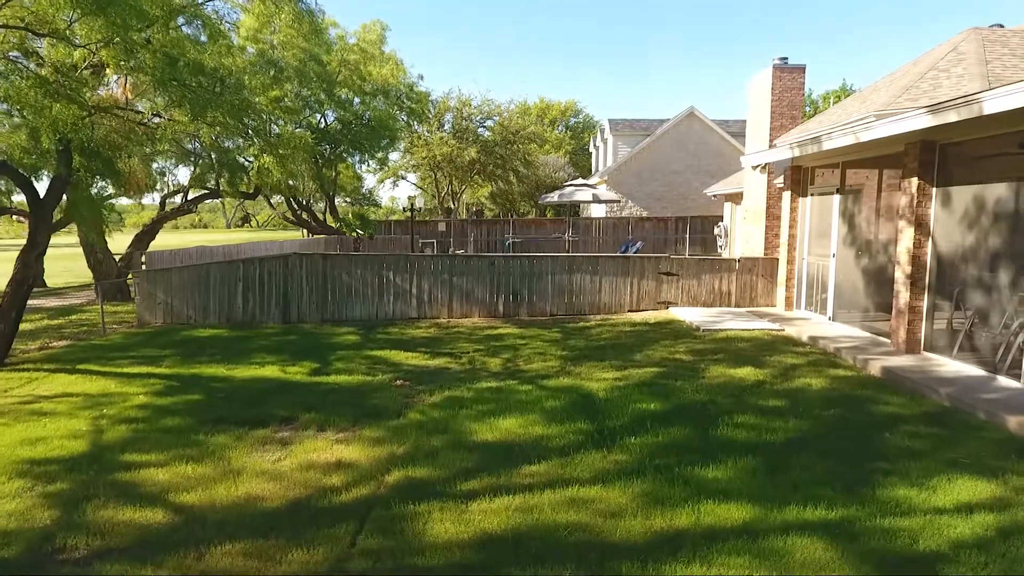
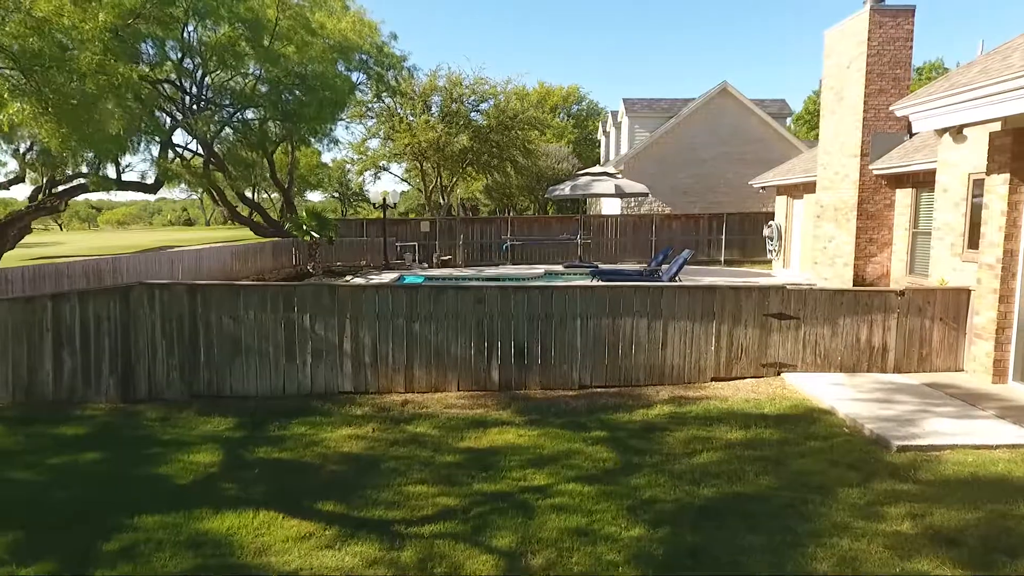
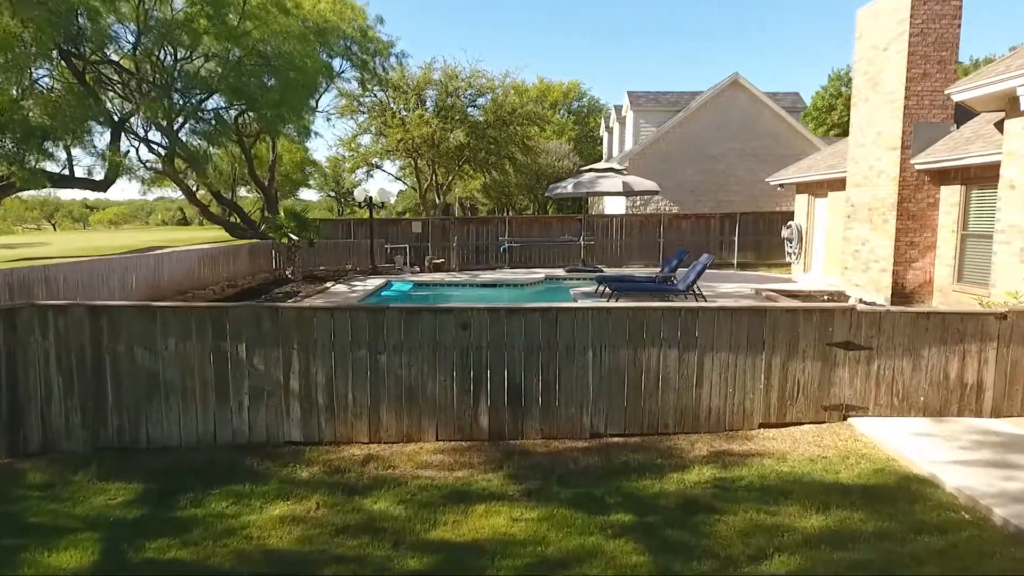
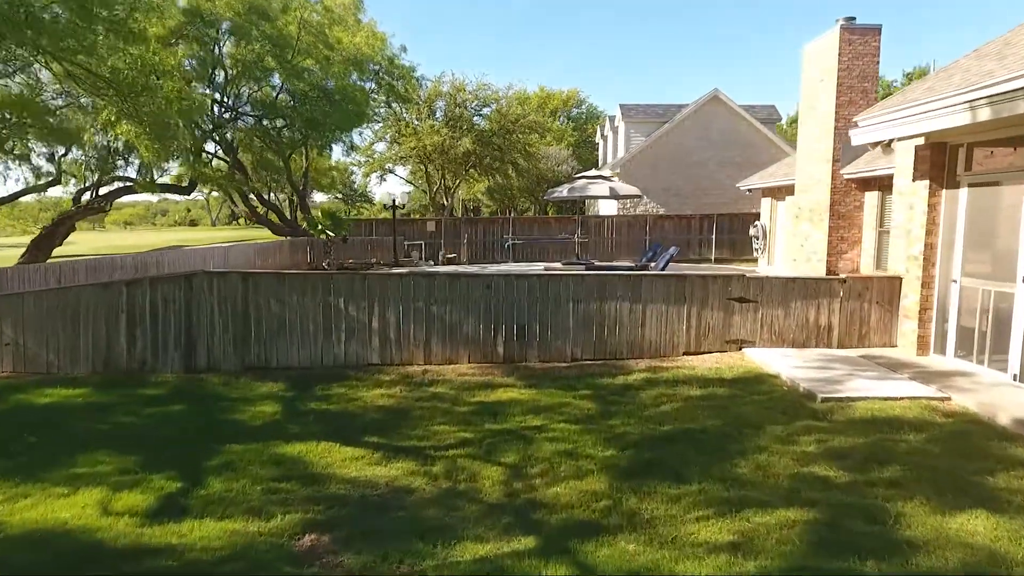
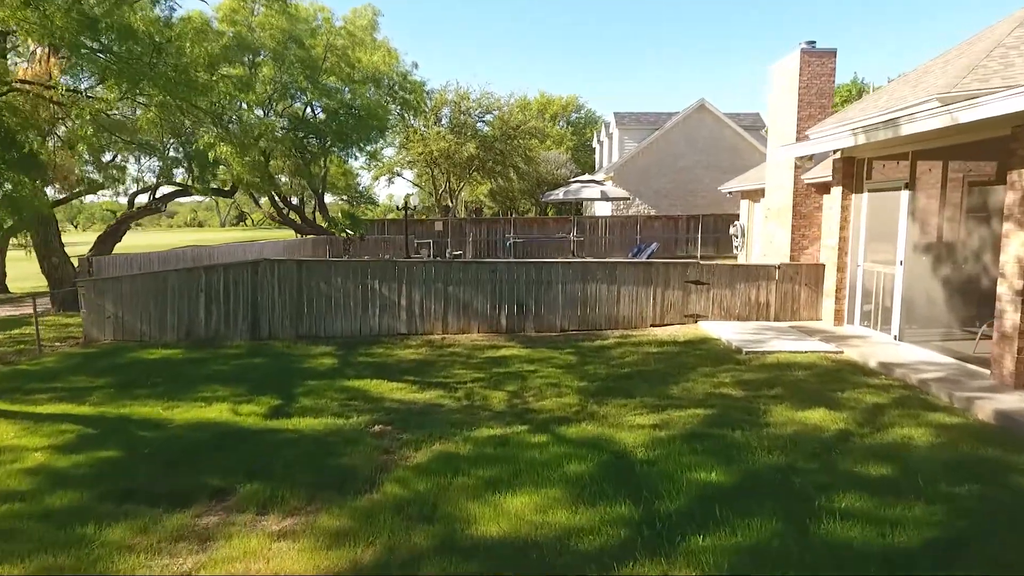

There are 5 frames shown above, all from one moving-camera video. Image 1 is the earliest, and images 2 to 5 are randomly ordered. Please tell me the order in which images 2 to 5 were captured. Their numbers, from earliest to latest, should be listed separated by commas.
5, 4, 2, 3
